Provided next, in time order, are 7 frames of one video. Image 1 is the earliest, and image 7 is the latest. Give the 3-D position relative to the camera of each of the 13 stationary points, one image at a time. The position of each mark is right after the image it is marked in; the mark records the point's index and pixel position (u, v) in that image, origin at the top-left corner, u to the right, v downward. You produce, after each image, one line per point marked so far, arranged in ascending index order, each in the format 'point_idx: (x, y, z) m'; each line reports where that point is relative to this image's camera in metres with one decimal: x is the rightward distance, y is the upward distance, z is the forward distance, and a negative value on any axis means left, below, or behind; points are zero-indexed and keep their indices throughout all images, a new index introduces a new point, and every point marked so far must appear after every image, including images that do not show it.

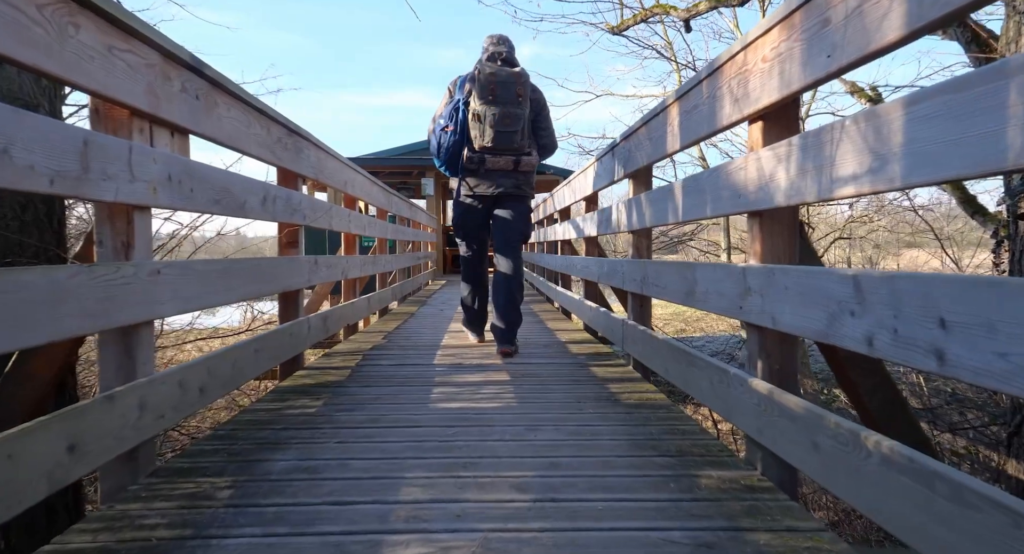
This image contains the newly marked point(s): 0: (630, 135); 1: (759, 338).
0: (+0.6, +0.7, +3.3) m
1: (+0.7, -0.2, +1.8) m
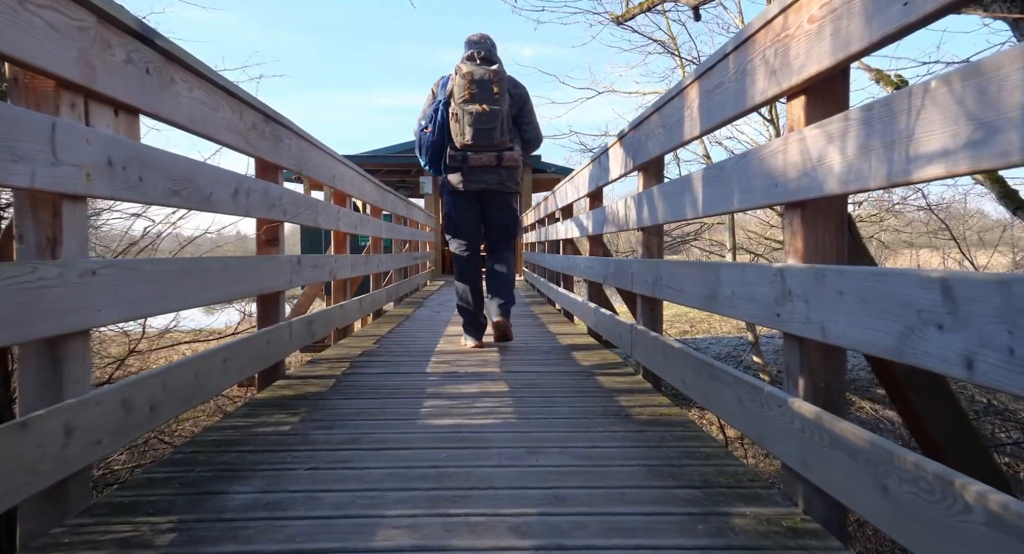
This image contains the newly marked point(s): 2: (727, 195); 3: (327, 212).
0: (+0.6, +0.7, +3.1) m
1: (+0.7, -0.2, +1.6) m
2: (+0.6, +0.2, +1.9) m
3: (-1.1, +0.4, +3.9) m
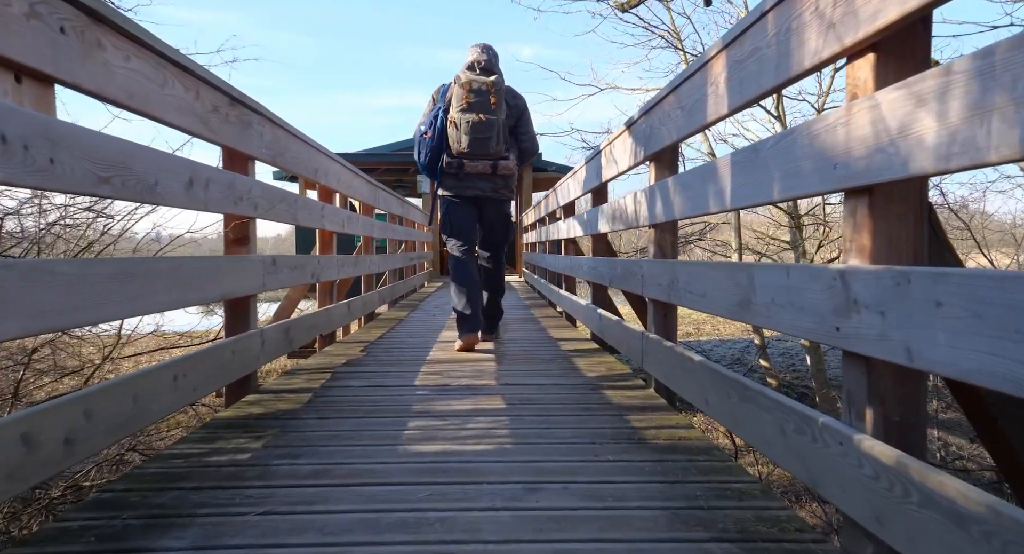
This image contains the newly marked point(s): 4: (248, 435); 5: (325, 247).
0: (+0.6, +0.7, +2.7) m
1: (+0.7, -0.2, +1.3) m
2: (+0.6, +0.2, +1.6) m
3: (-1.1, +0.4, +3.5) m
4: (-0.9, -0.5, +2.2) m
5: (-1.2, +0.2, +4.5) m
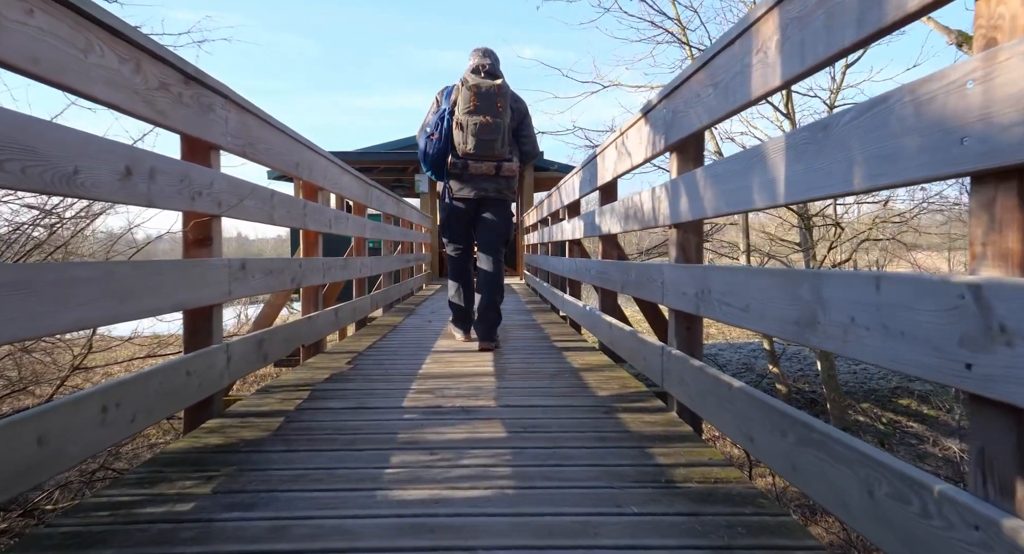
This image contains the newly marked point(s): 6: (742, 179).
0: (+0.6, +0.7, +2.4) m
1: (+0.7, -0.2, +0.9) m
2: (+0.6, +0.2, +1.3) m
3: (-1.1, +0.3, +3.2) m
4: (-0.8, -0.5, +1.8) m
5: (-1.2, +0.2, +4.1) m
6: (+0.6, +0.3, +1.8) m
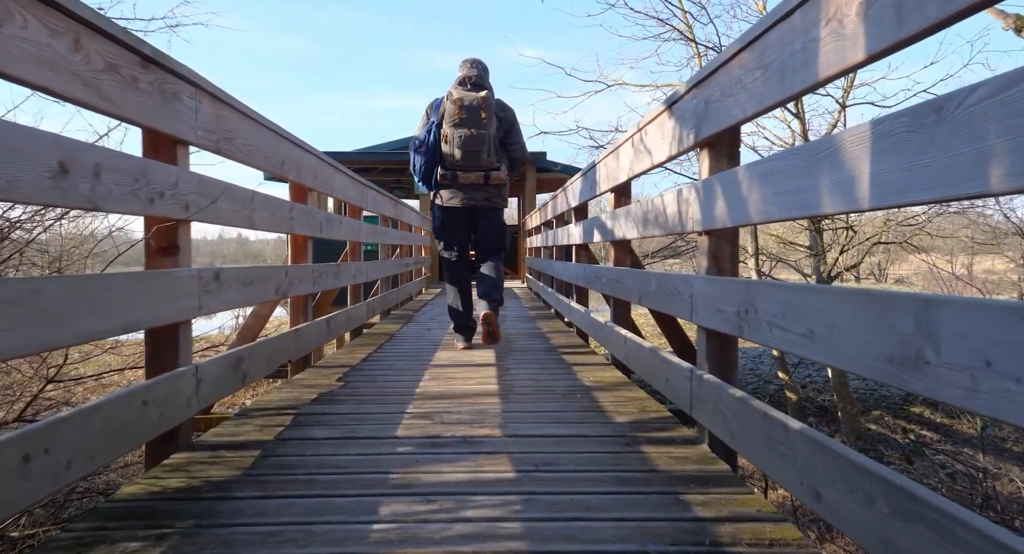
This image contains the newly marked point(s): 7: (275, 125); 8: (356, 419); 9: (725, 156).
0: (+0.6, +0.6, +2.1) m
1: (+0.7, -0.2, +0.6) m
2: (+0.6, +0.2, +1.0) m
3: (-1.1, +0.3, +2.9) m
4: (-0.8, -0.6, +1.5) m
5: (-1.2, +0.1, +3.8) m
6: (+0.6, +0.2, +1.5) m
7: (-1.1, +0.7, +3.0) m
8: (-0.6, -0.5, +2.5) m
9: (+0.7, +0.4, +2.1) m
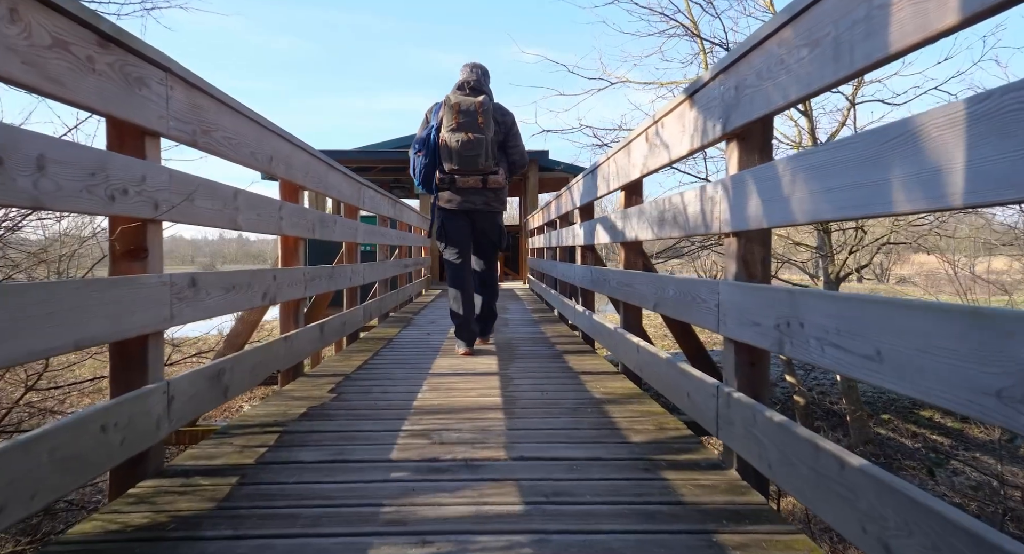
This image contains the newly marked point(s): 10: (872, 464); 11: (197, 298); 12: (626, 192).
0: (+0.6, +0.6, +1.9) m
1: (+0.7, -0.3, +0.4) m
2: (+0.7, +0.1, +0.7) m
3: (-1.0, +0.3, +2.7) m
4: (-0.8, -0.6, +1.3) m
5: (-1.2, +0.1, +3.6) m
6: (+0.7, +0.2, +1.2) m
7: (-1.0, +0.7, +2.8) m
8: (-0.6, -0.6, +2.3) m
9: (+0.7, +0.4, +1.9) m
10: (+0.7, -0.3, +1.2) m
11: (-1.0, -0.1, +2.2) m
12: (+0.6, +0.4, +3.5) m
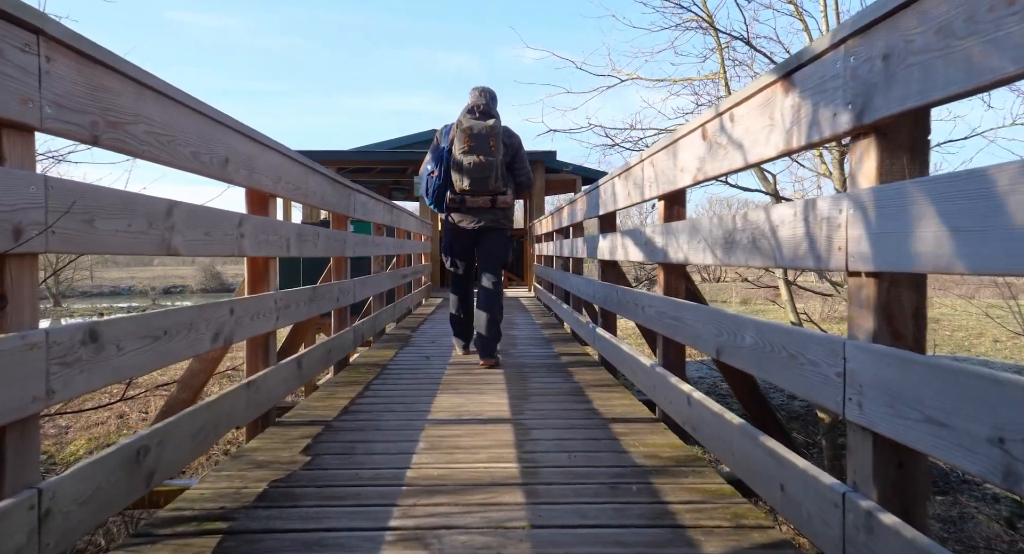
0: (+0.7, +0.5, +1.2) m
1: (+0.8, -0.4, -0.3) m
2: (+0.7, 0.0, +0.1) m
3: (-1.0, +0.2, +2.0) m
4: (-0.7, -0.7, +0.7) m
5: (-1.1, 0.0, +2.9) m
6: (+0.7, +0.1, +0.6) m
7: (-1.0, +0.5, +2.2) m
8: (-0.5, -0.7, +1.7) m
9: (+0.8, +0.2, +1.3) m
10: (+0.7, -0.5, +0.6) m
11: (-1.0, -0.2, +1.6) m
12: (+0.7, +0.3, +2.9) m
